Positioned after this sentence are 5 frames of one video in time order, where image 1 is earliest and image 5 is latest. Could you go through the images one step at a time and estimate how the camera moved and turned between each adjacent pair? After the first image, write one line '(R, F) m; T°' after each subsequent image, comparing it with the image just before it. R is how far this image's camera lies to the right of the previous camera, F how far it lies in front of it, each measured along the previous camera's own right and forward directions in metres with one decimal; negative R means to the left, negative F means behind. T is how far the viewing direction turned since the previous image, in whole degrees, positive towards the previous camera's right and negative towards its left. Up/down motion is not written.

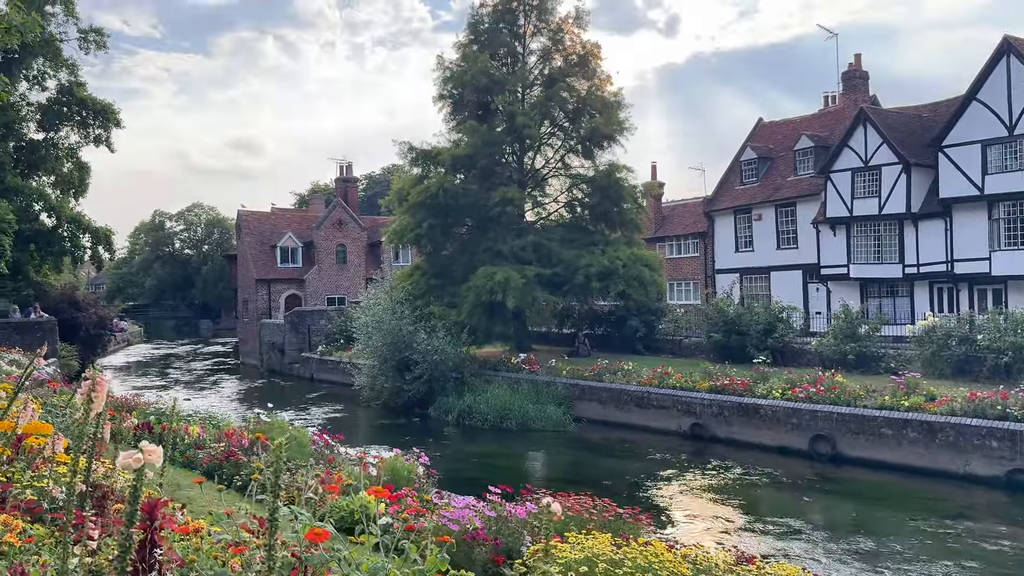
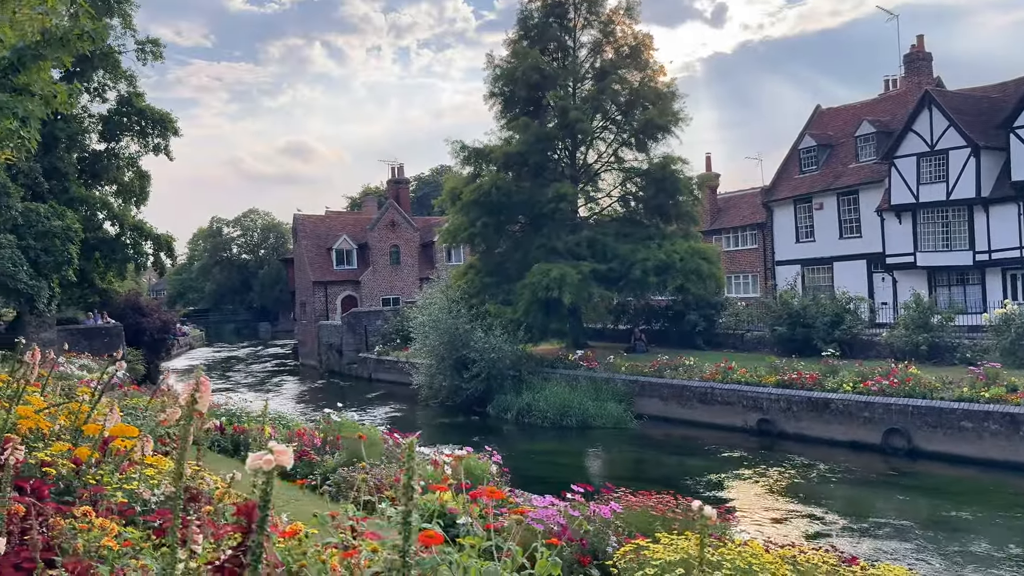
(-0.2, +0.2) m; -4°
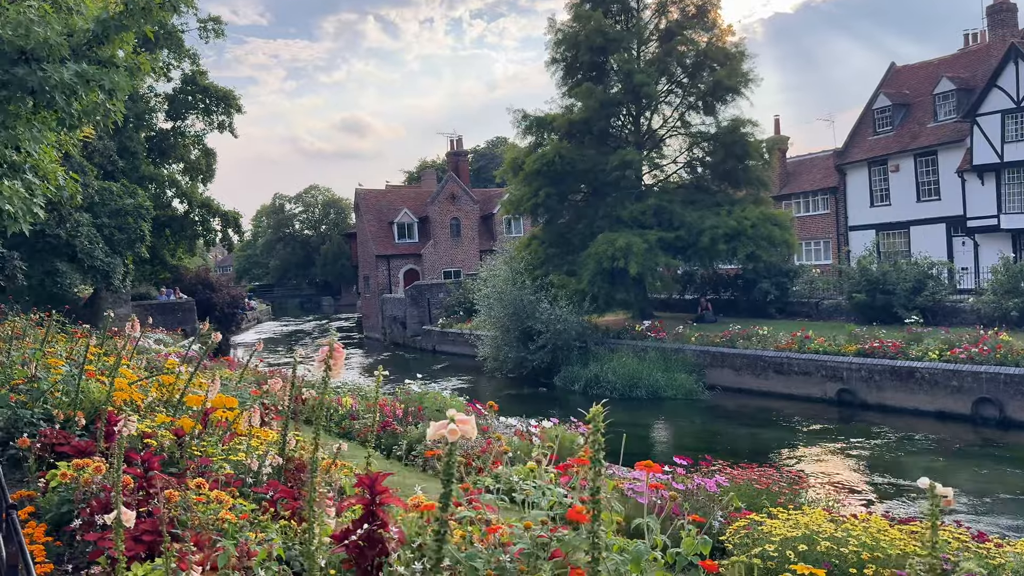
(-0.3, +0.2) m; -4°
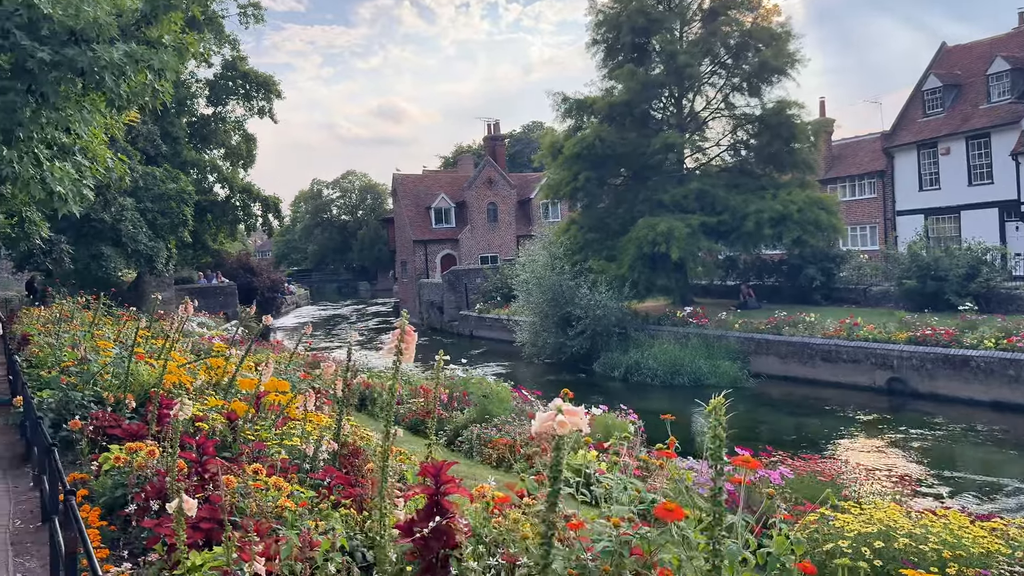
(-0.1, +0.2) m; -3°
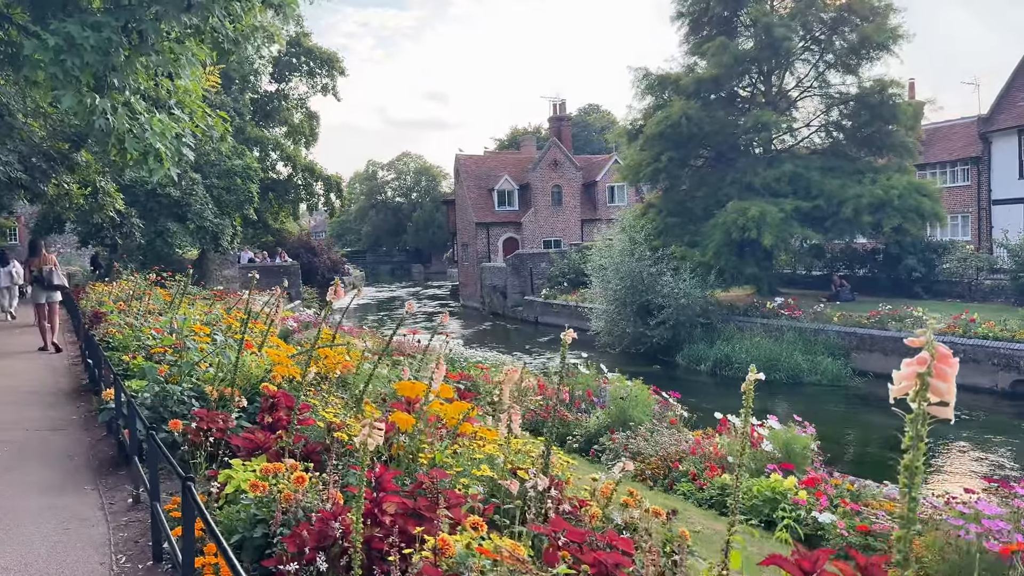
(-0.9, +1.0) m; -3°
